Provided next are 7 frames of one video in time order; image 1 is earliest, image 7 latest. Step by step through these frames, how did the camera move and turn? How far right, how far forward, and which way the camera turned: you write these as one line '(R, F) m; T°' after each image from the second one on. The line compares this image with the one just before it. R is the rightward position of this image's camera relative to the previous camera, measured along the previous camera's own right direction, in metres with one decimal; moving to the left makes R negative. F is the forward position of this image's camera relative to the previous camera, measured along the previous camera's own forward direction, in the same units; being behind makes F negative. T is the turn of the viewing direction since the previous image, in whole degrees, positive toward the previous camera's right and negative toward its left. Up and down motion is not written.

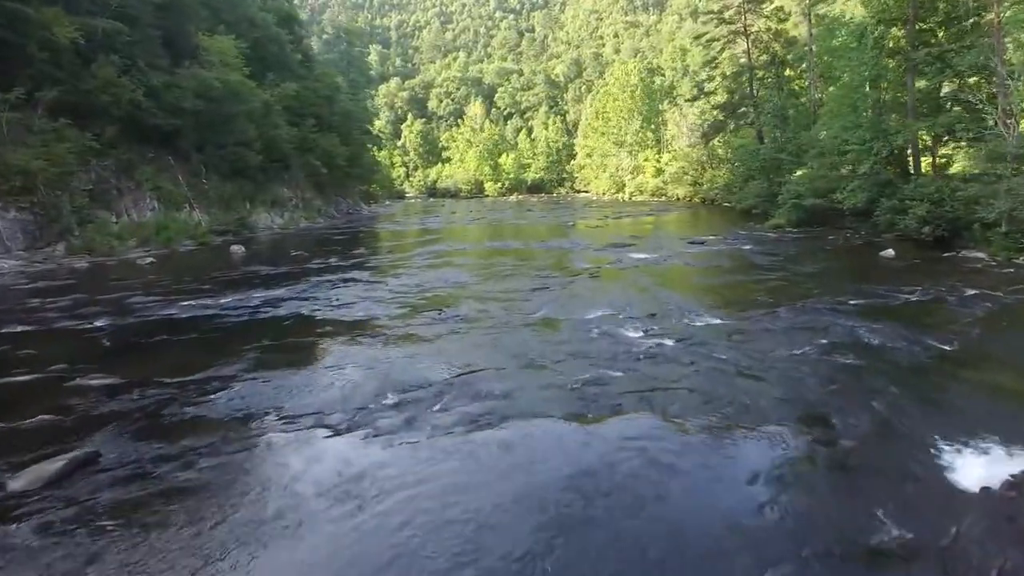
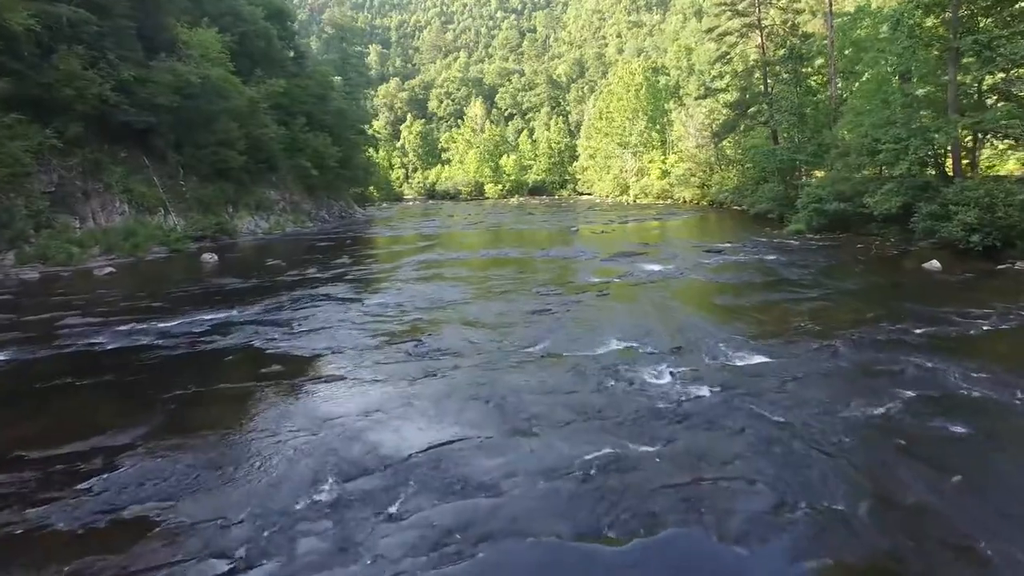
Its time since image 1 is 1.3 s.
(+0.1, +2.1) m; 0°
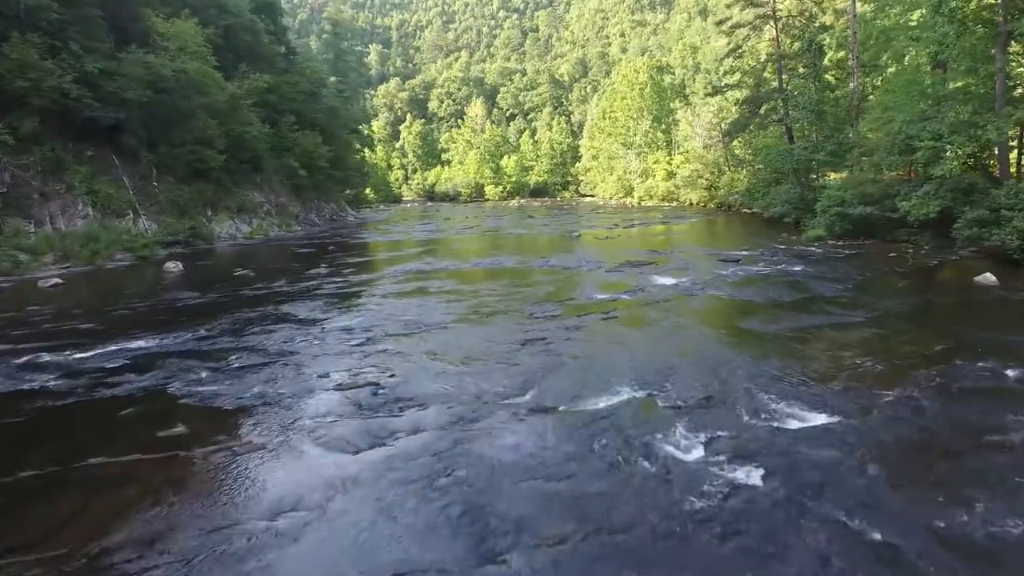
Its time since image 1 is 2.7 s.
(+0.1, +2.1) m; 0°
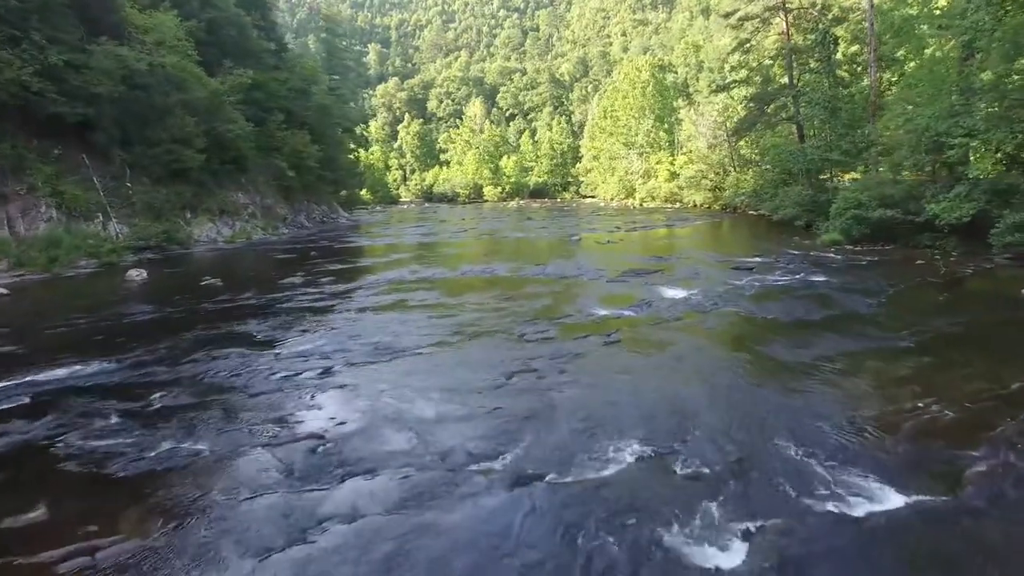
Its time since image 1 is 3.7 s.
(+0.1, +1.6) m; 0°
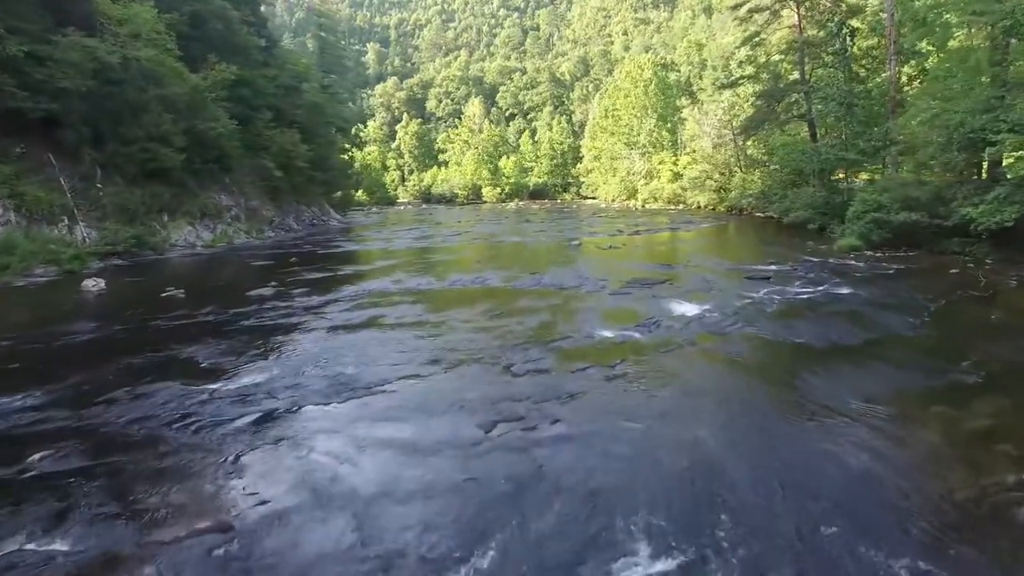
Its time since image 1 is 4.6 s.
(+0.1, +1.6) m; 0°
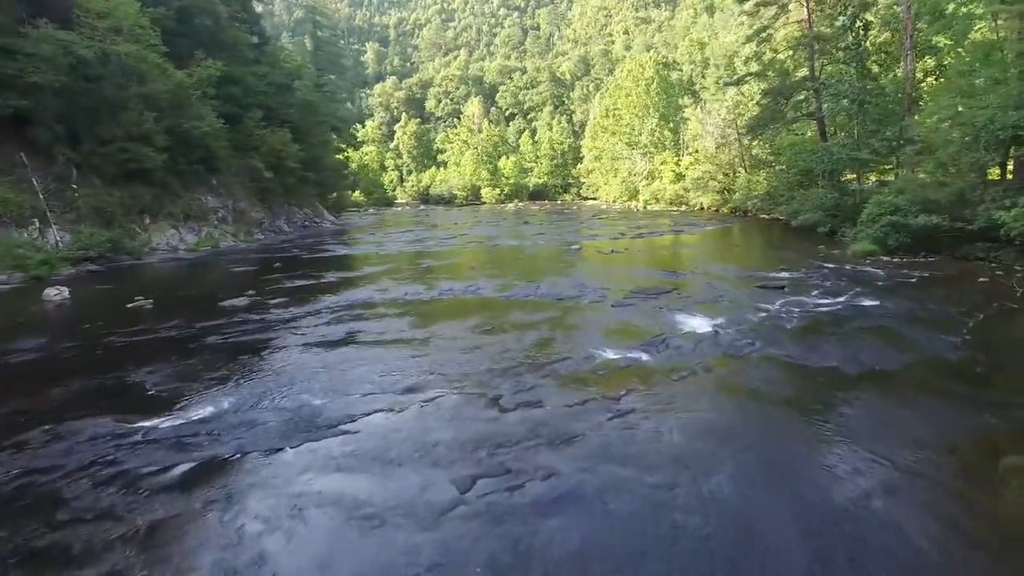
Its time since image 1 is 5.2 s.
(+0.1, +1.2) m; 0°
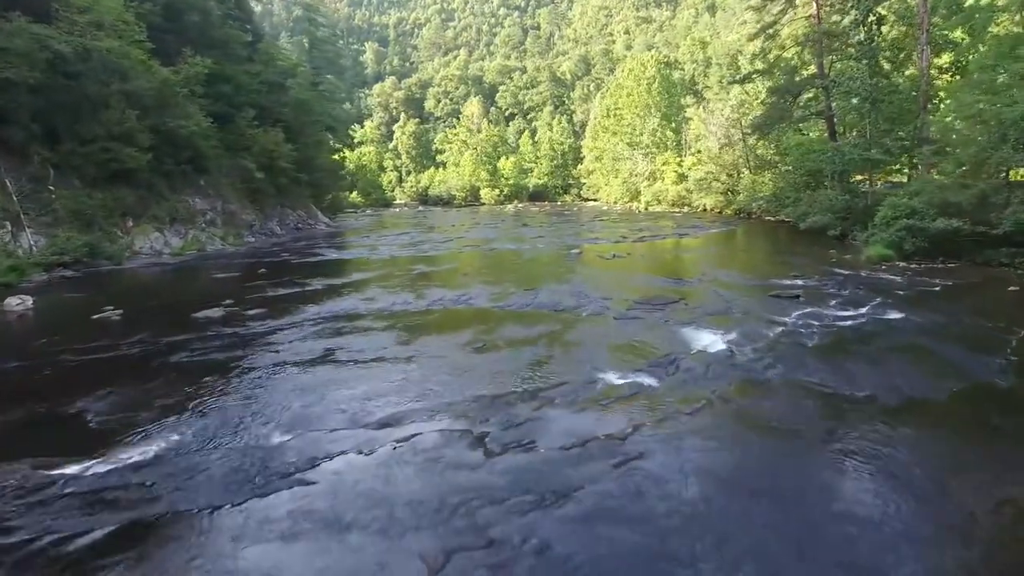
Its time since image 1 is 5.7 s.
(+0.1, +1.0) m; 0°
